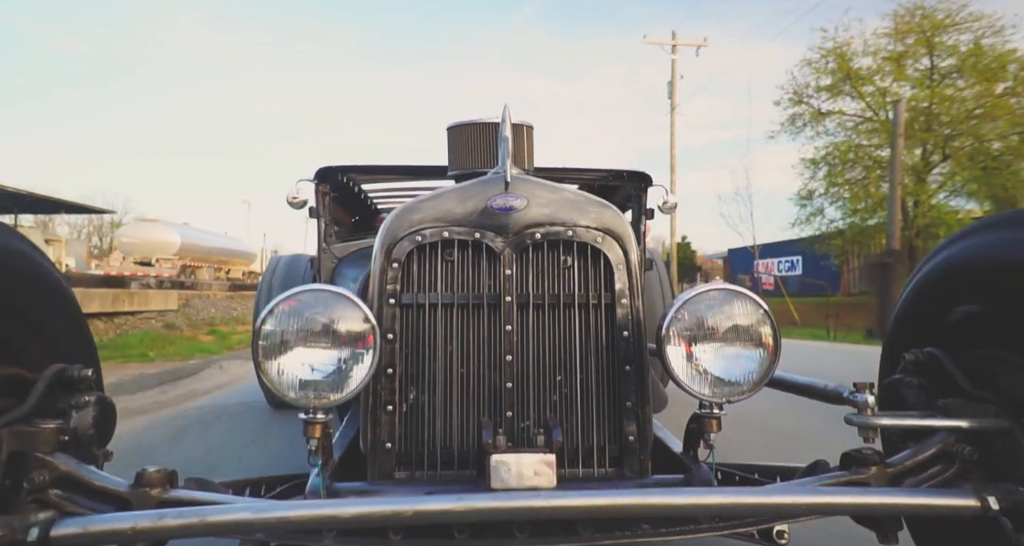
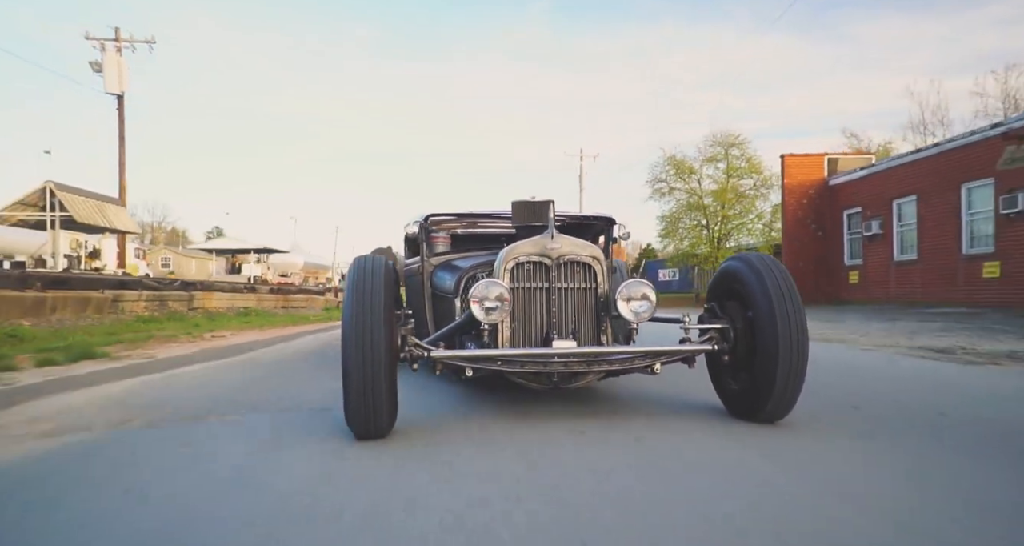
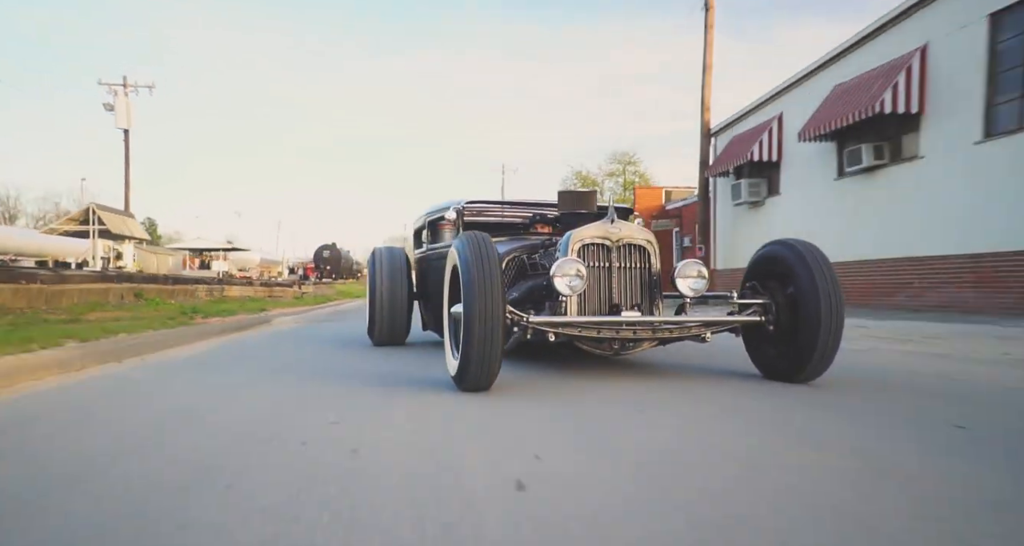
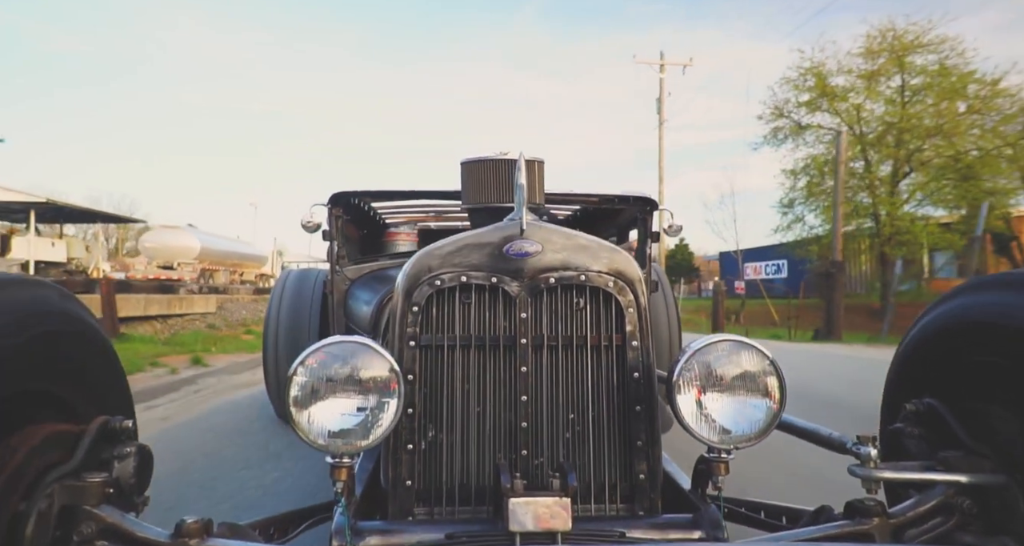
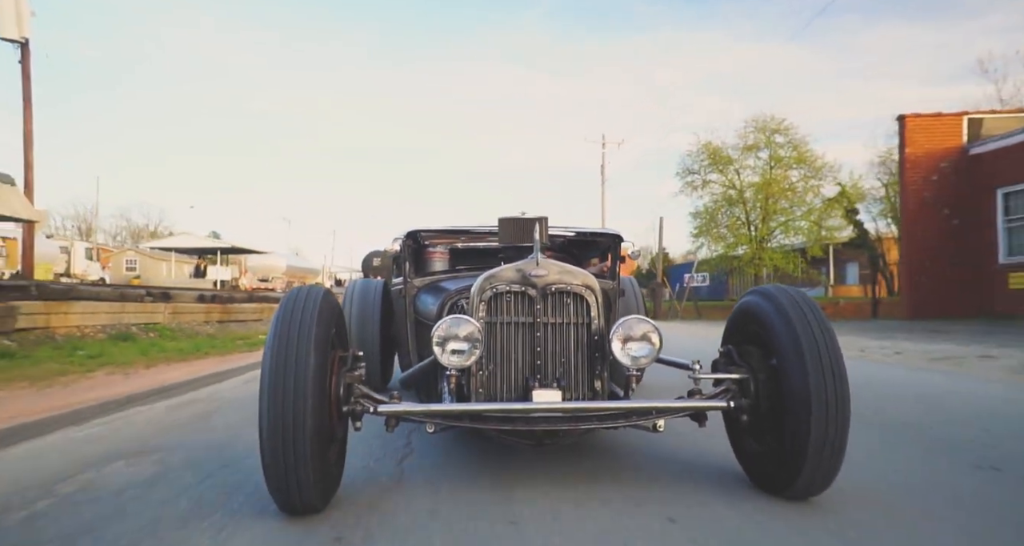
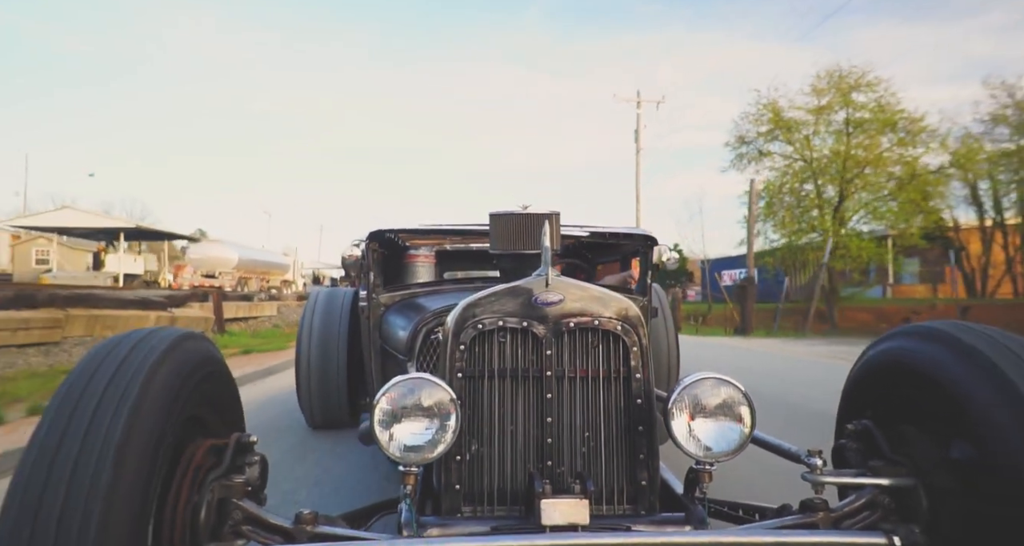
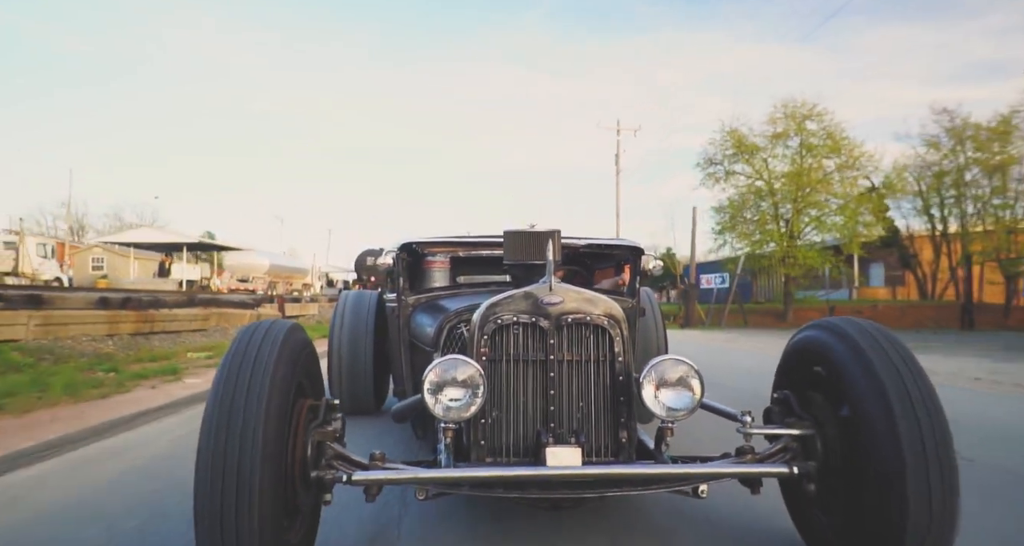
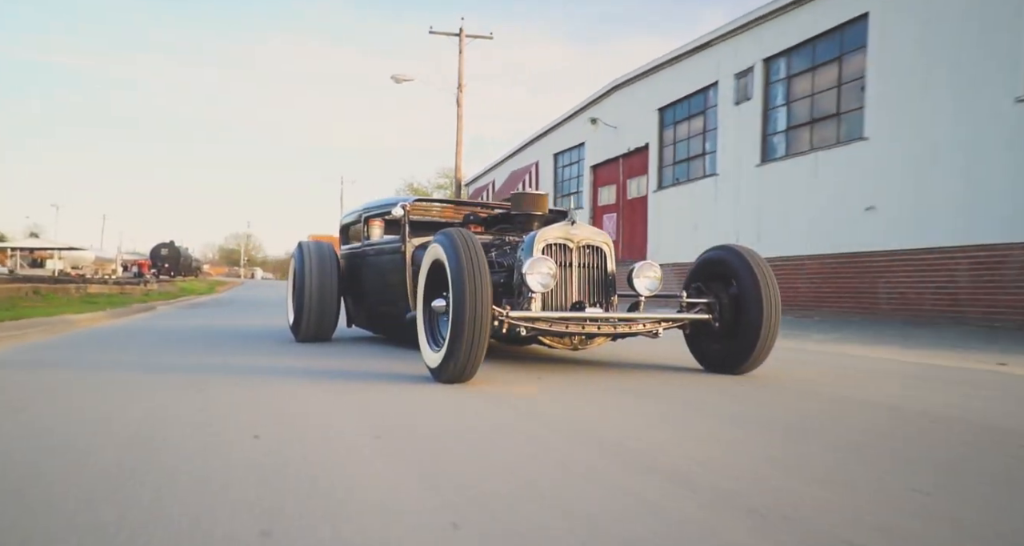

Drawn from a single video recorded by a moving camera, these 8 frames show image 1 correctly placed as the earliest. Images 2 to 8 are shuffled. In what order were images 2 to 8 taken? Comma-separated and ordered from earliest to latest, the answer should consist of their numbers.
4, 6, 7, 5, 2, 3, 8
